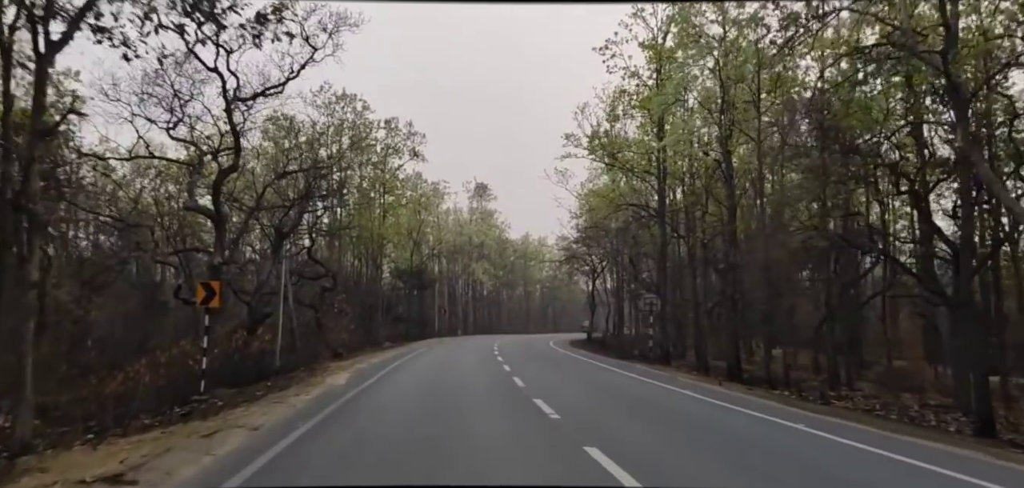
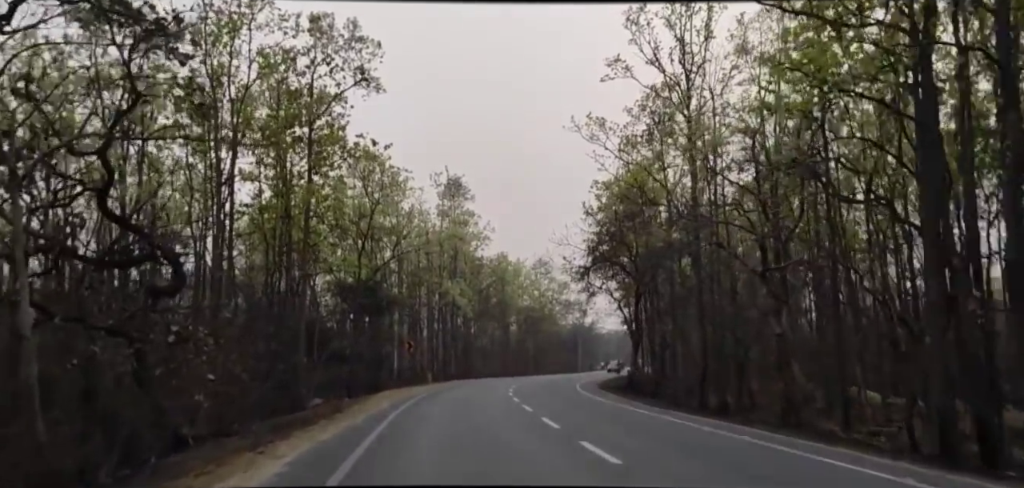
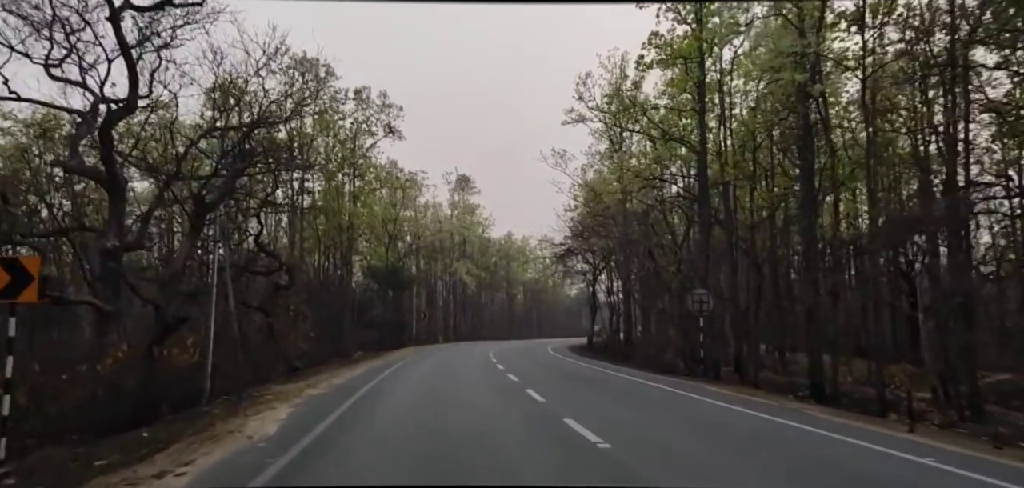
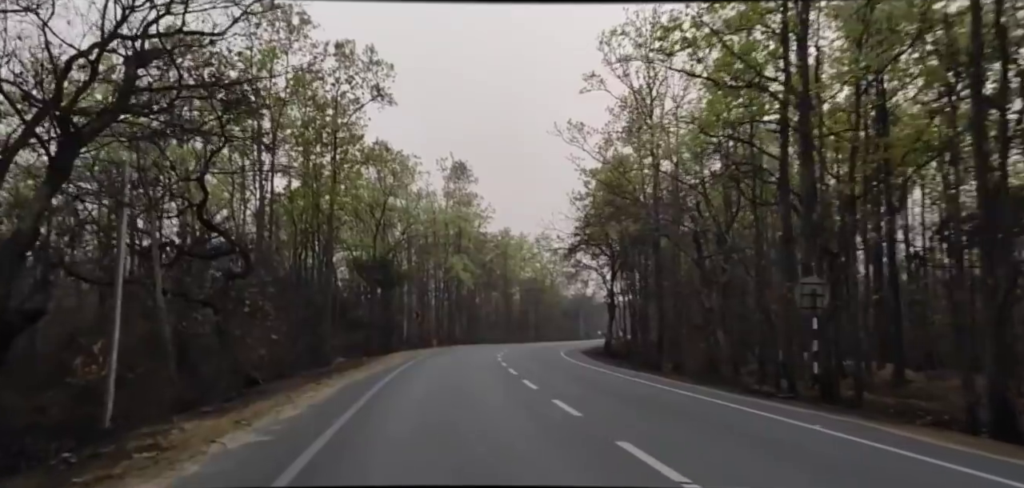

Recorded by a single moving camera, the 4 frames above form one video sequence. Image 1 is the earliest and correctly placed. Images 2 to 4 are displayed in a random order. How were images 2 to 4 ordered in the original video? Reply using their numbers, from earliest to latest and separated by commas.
3, 4, 2
